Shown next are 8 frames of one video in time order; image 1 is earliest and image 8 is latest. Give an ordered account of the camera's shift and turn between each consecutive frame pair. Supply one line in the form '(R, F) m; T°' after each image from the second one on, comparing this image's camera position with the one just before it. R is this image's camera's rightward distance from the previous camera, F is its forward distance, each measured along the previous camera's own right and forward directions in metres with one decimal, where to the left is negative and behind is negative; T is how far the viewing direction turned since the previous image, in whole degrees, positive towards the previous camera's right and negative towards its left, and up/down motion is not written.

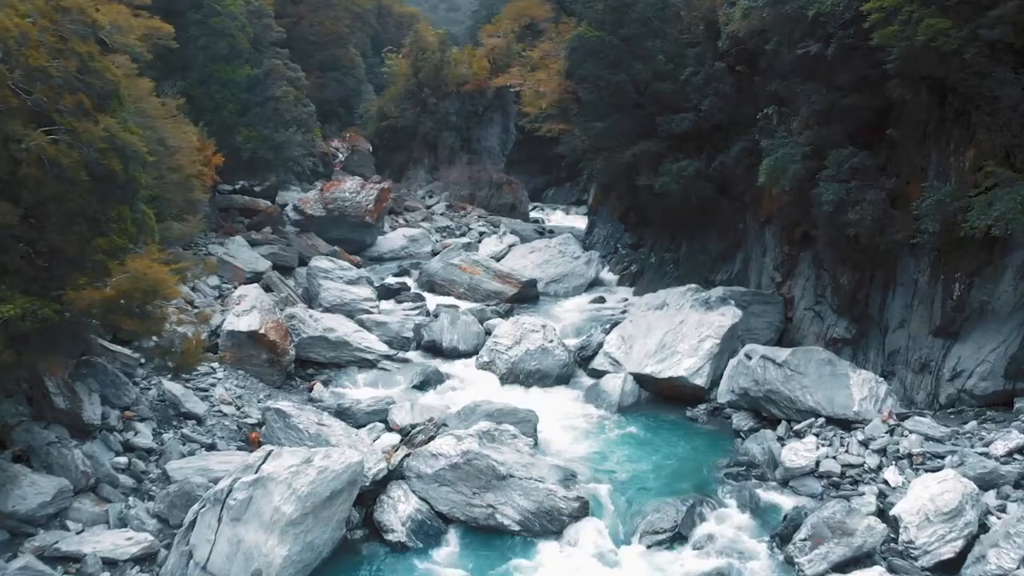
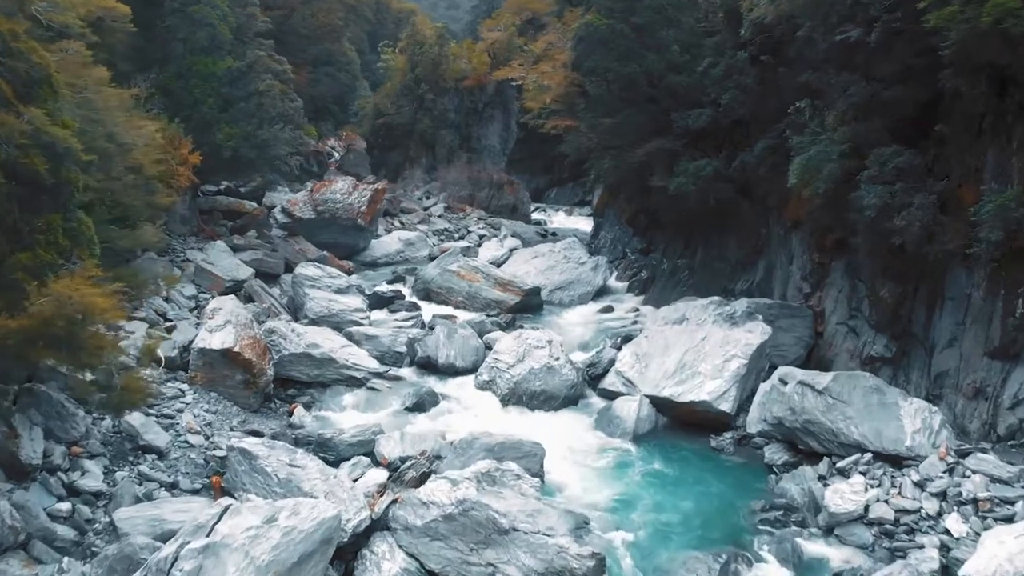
(0.0, +1.2) m; 0°
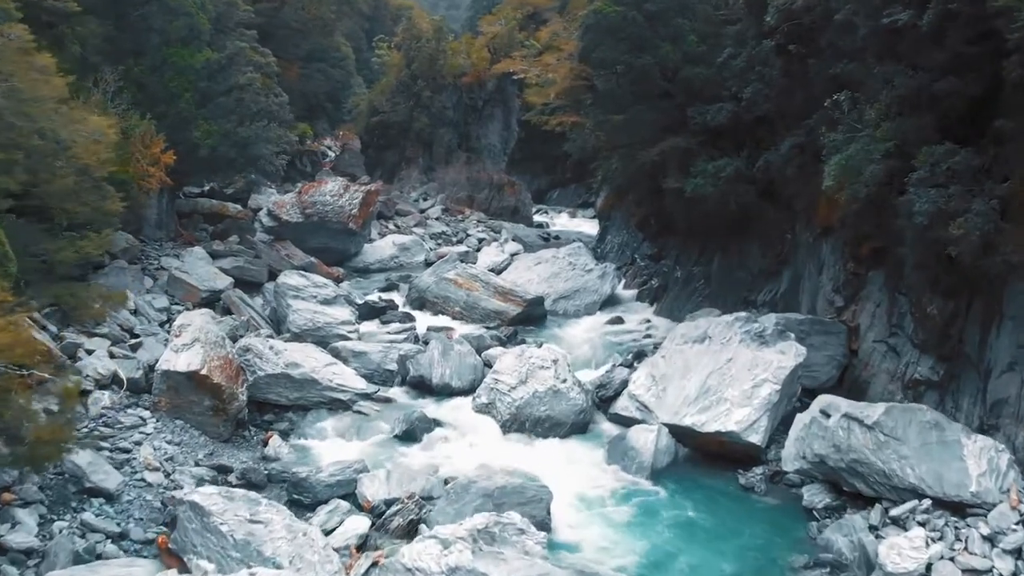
(0.0, +1.1) m; 0°
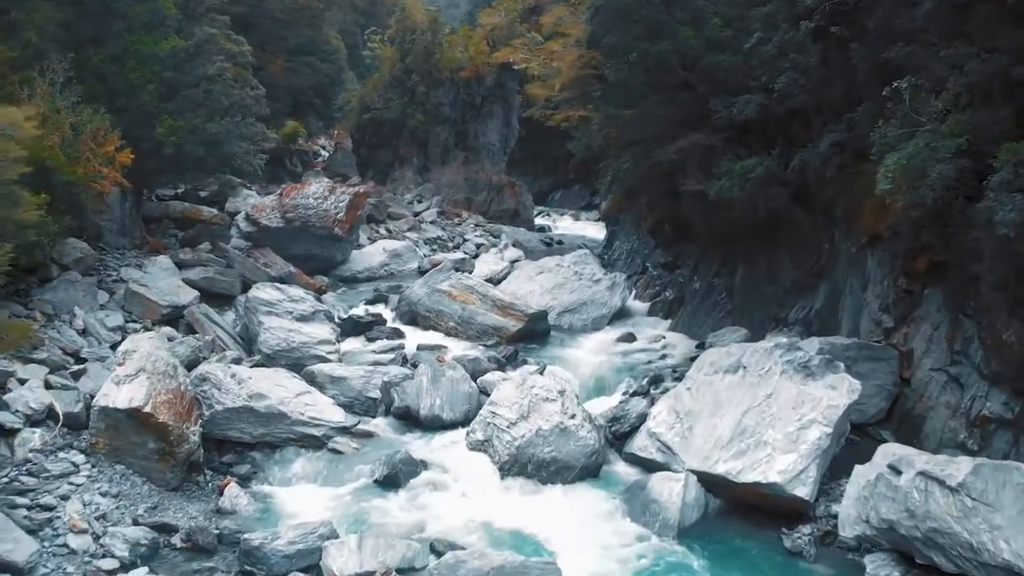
(0.0, +1.4) m; 0°
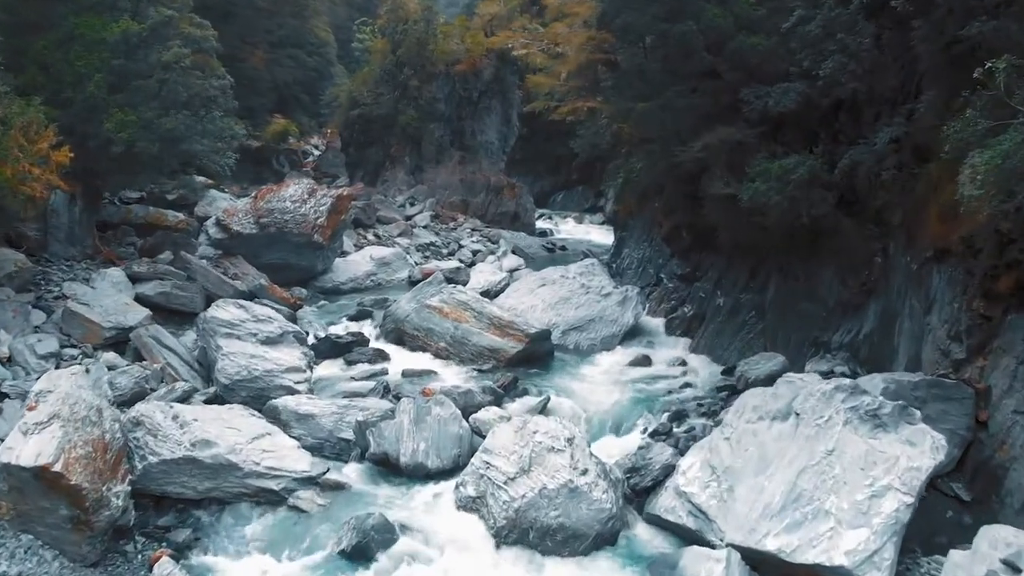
(0.0, +1.5) m; 0°
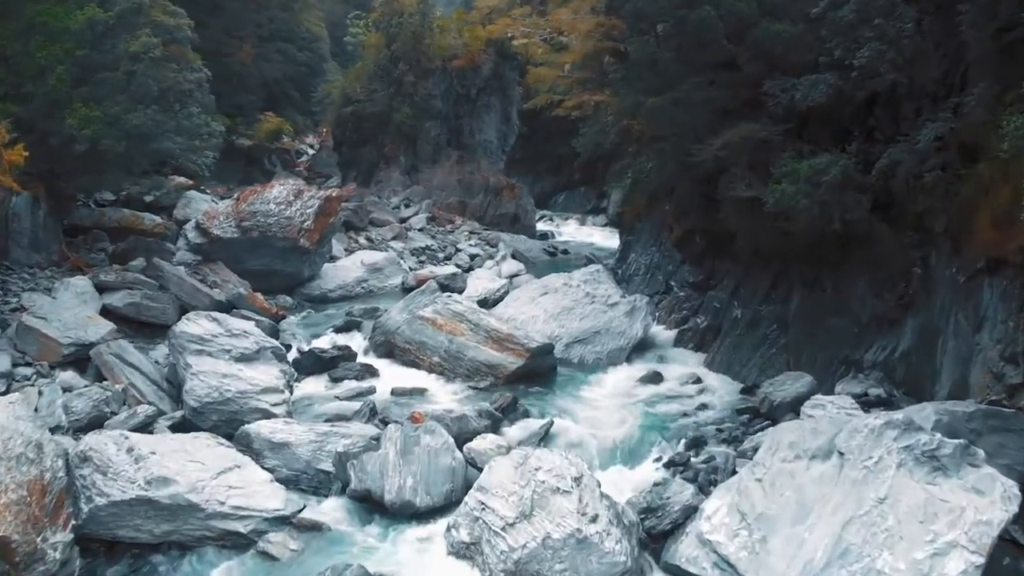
(0.0, +0.9) m; 0°
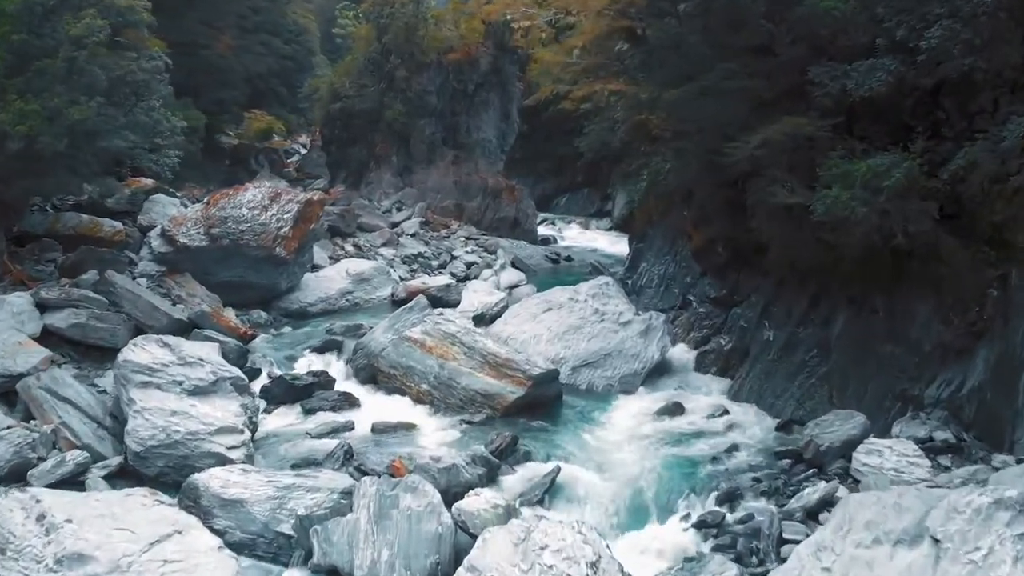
(0.0, +1.3) m; 0°
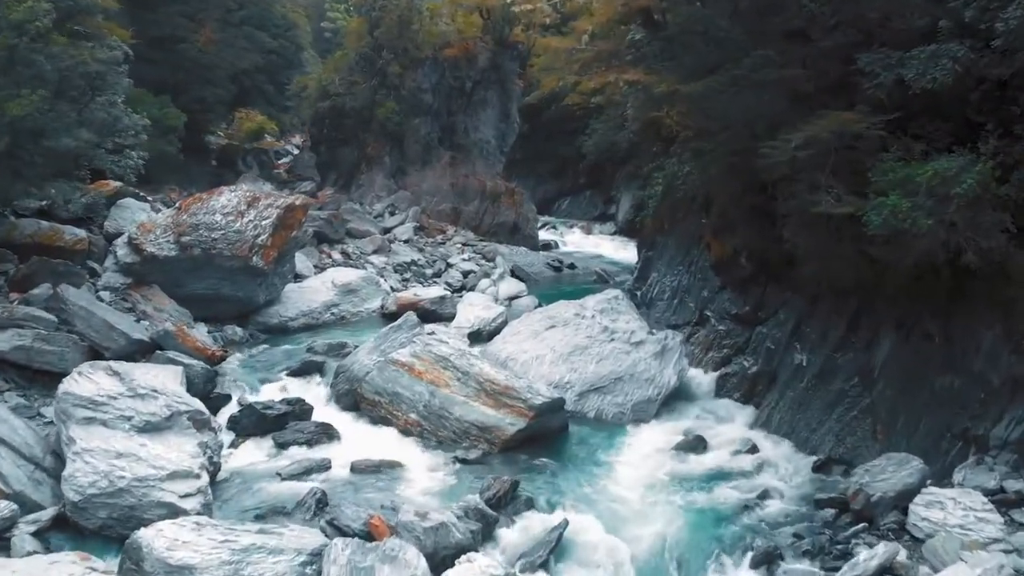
(0.0, +1.0) m; 0°
